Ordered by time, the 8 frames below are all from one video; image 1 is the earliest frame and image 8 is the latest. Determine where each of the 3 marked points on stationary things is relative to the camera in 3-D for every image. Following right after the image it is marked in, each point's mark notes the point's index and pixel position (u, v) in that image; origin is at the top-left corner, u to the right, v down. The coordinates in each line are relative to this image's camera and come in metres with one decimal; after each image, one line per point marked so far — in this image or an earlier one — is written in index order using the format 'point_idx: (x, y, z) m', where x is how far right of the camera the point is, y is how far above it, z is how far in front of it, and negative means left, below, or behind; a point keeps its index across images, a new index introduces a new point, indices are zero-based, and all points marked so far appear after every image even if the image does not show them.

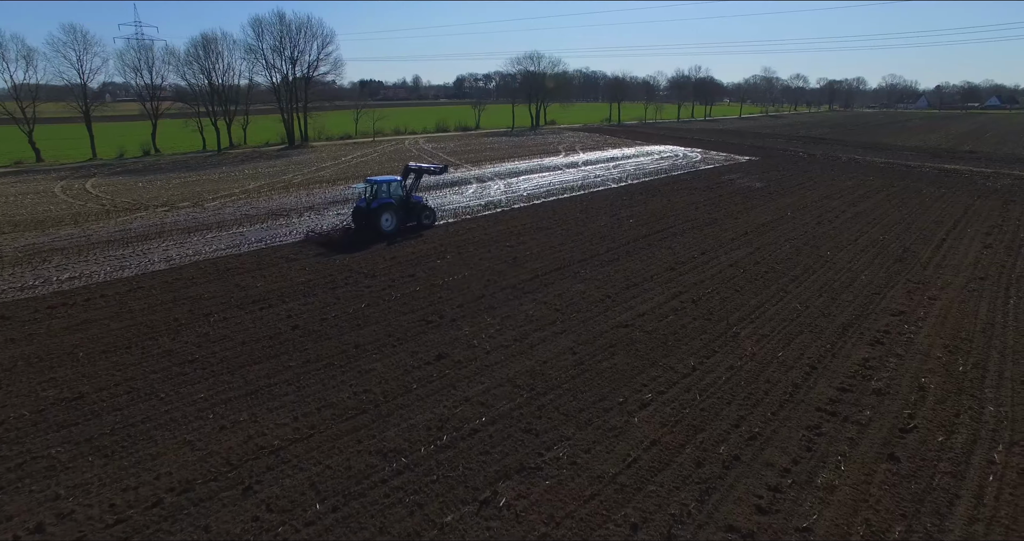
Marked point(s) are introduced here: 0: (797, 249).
0: (+7.4, +0.5, +15.1) m
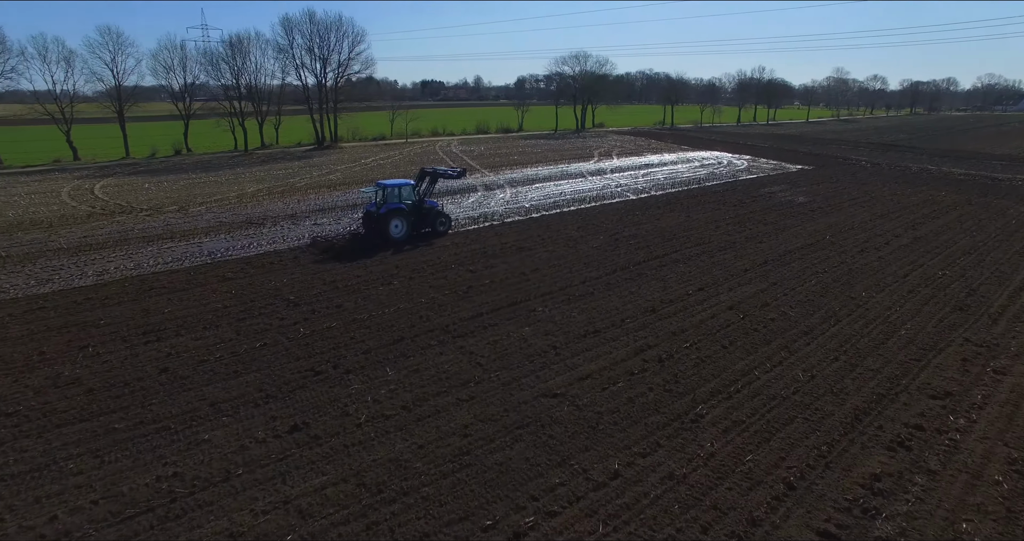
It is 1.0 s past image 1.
0: (+6.4, -0.4, +12.0) m
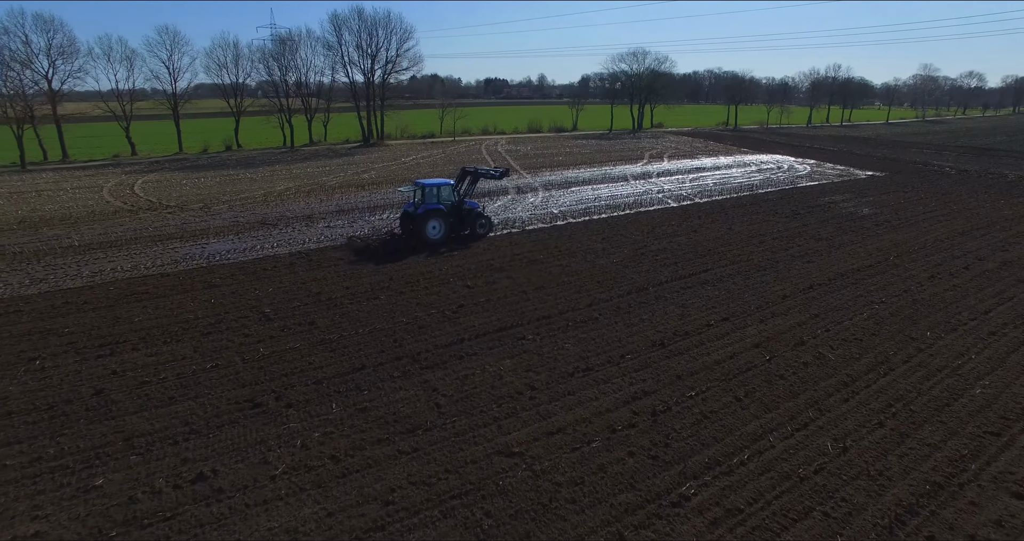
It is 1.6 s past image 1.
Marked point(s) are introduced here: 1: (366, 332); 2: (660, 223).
0: (+6.2, -0.9, +9.9) m
1: (-2.5, -1.1, +10.1) m
2: (+4.4, +1.4, +17.4) m
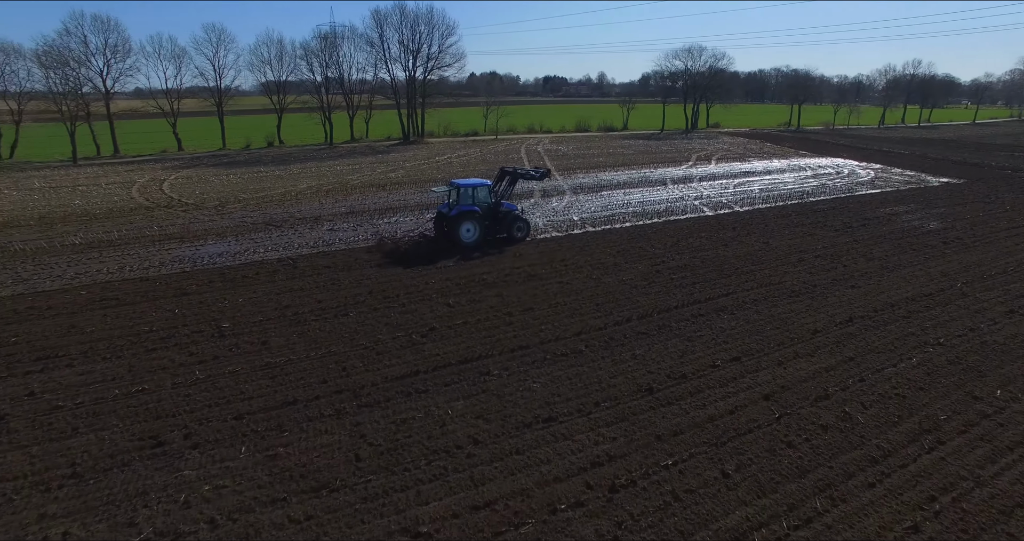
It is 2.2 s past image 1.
0: (+5.7, -1.4, +7.9) m
1: (-3.0, -1.3, +9.0) m
2: (+4.7, +1.0, +15.6) m
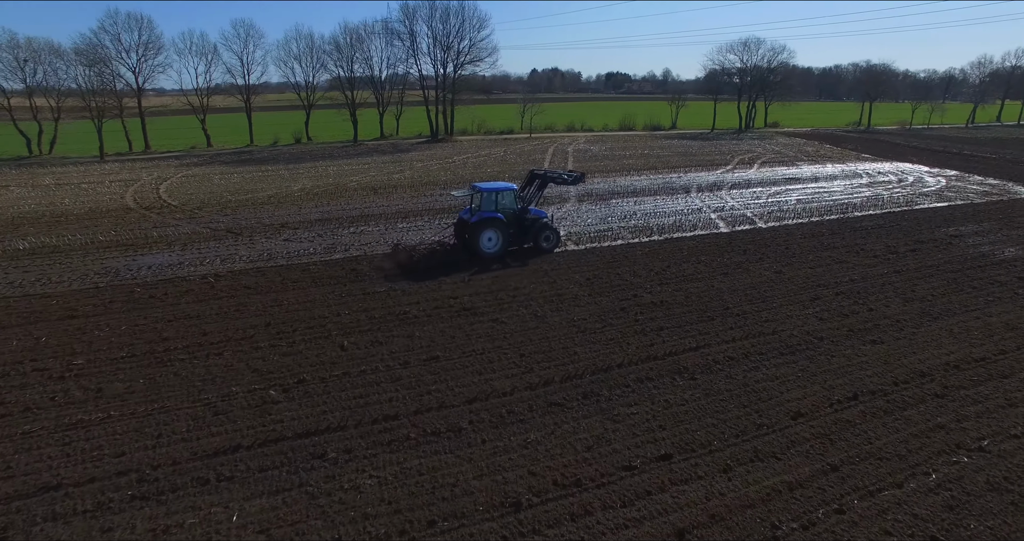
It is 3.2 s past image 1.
0: (+3.9, -2.2, +5.2) m
1: (-4.6, -1.8, +7.2) m
2: (+3.8, +0.3, +12.9) m
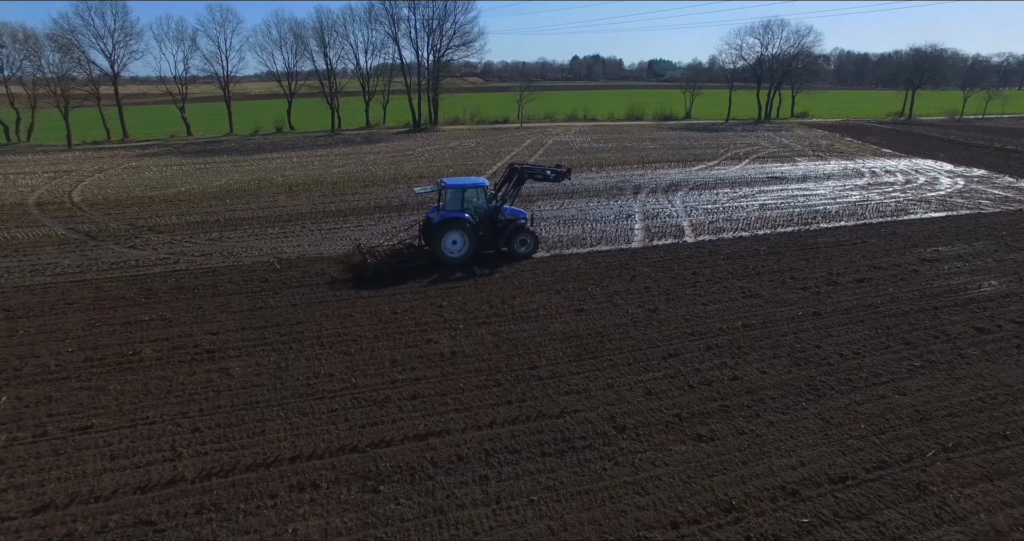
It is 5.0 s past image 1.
0: (+0.1, -2.8, +2.6) m
1: (-8.2, -2.2, +5.3) m
2: (+0.7, -0.2, +10.2) m
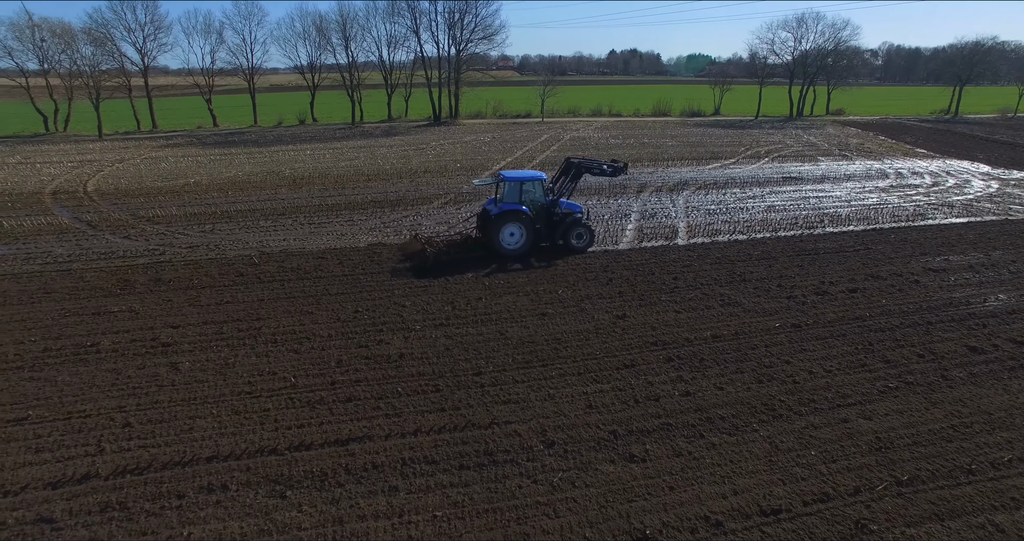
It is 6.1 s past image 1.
0: (-0.9, -2.9, +2.4) m
1: (-9.0, -2.0, +5.5) m
2: (+0.2, -0.2, +9.9) m
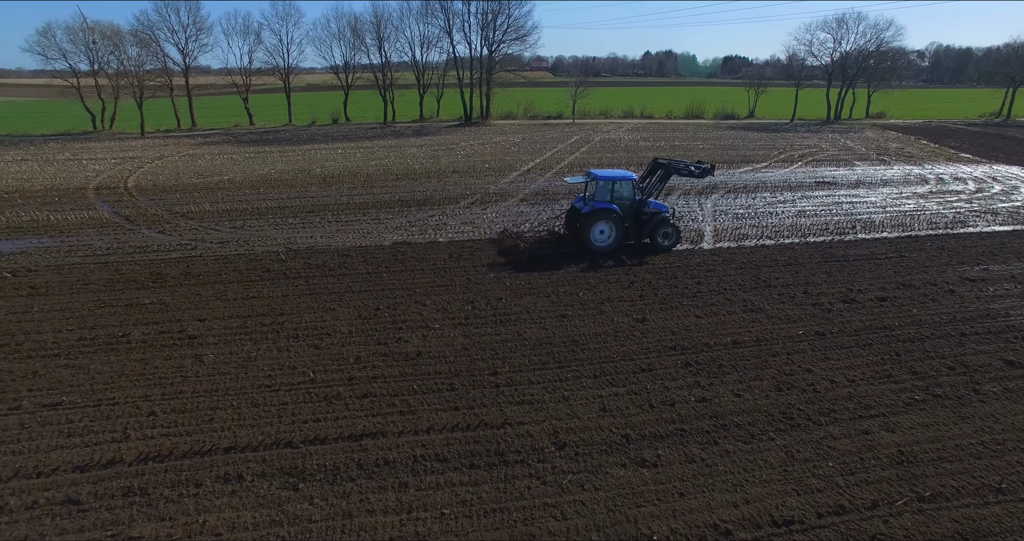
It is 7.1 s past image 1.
0: (-0.9, -2.9, +2.4) m
1: (-8.9, -1.8, +6.0) m
2: (+0.6, -0.2, +9.9) m
